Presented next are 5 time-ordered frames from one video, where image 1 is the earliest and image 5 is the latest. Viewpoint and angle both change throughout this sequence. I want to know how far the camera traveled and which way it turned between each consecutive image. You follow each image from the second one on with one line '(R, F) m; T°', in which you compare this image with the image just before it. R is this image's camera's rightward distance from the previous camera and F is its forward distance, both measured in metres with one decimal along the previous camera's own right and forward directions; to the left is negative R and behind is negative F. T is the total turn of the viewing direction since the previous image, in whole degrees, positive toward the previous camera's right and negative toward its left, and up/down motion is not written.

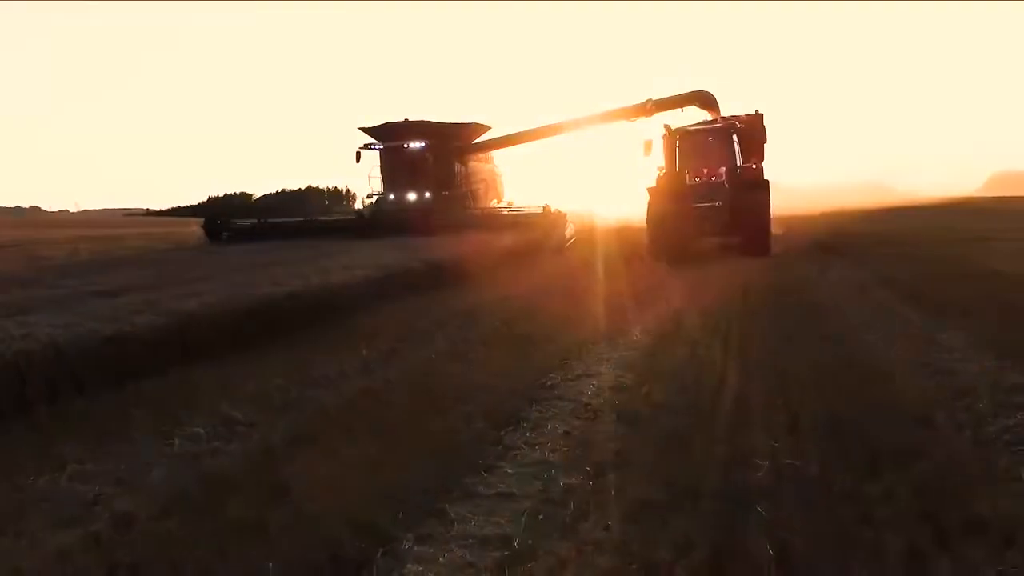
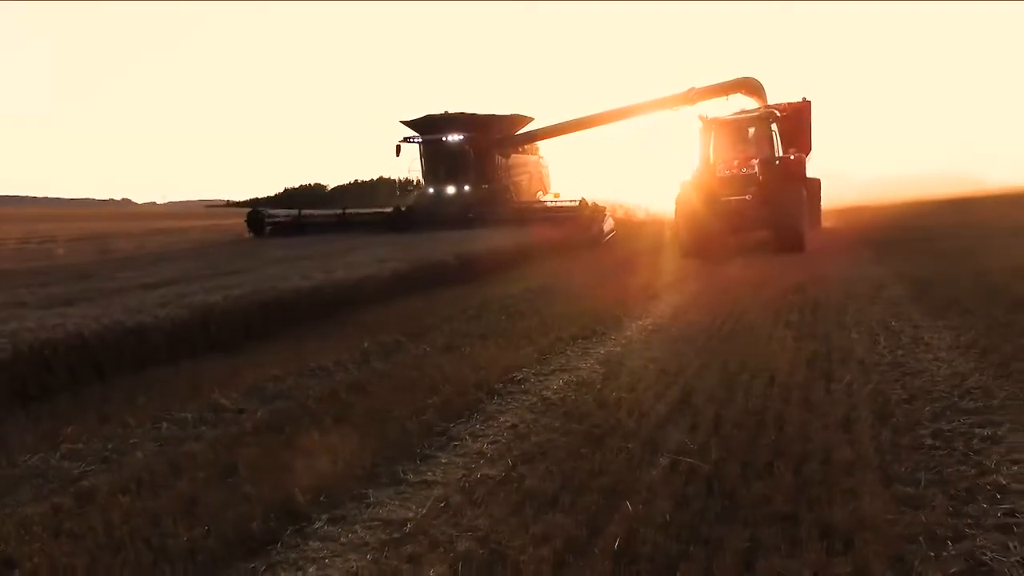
(+0.8, -0.2) m; -6°
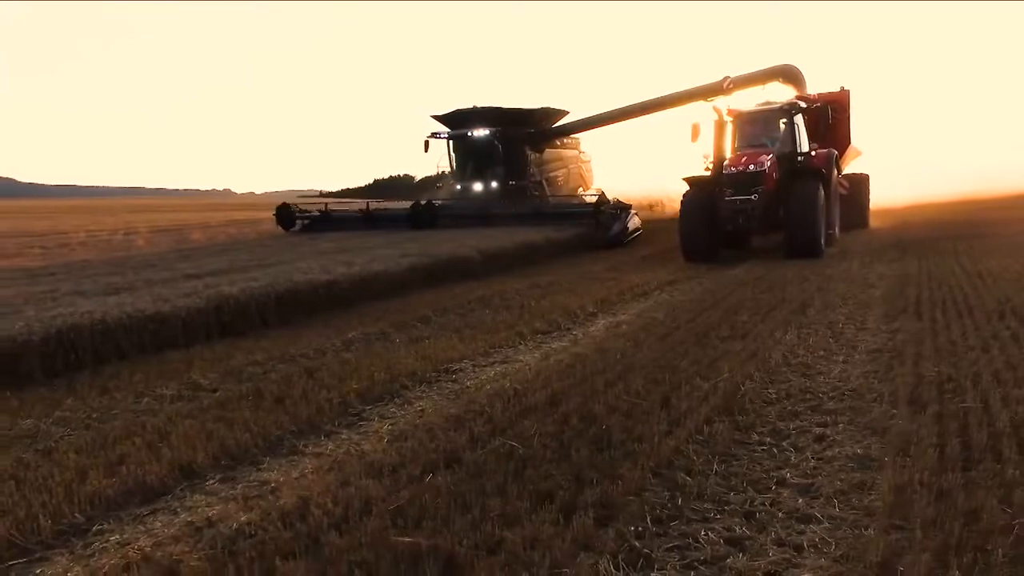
(+1.3, -0.5) m; -7°
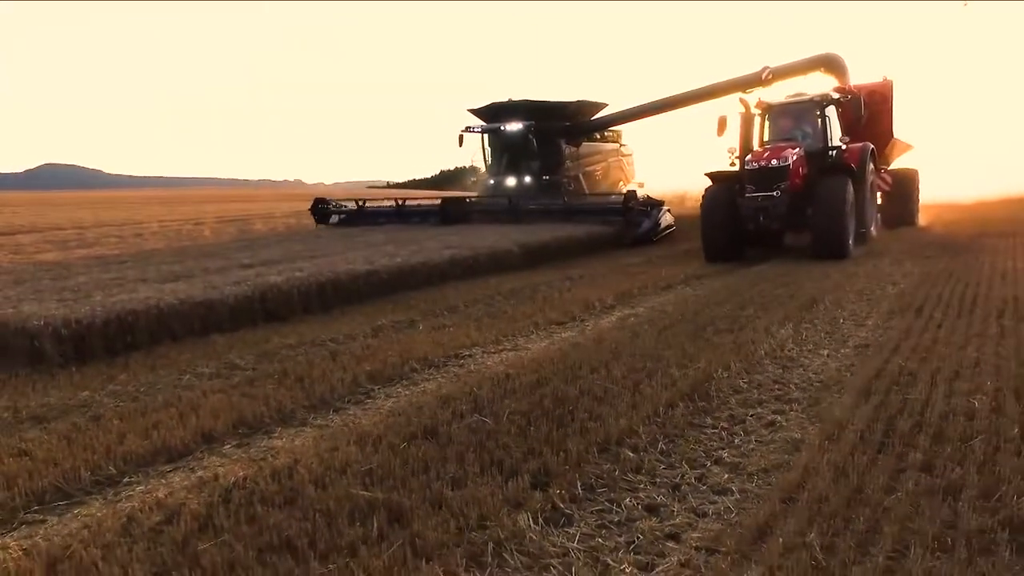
(+0.6, -0.5) m; -5°
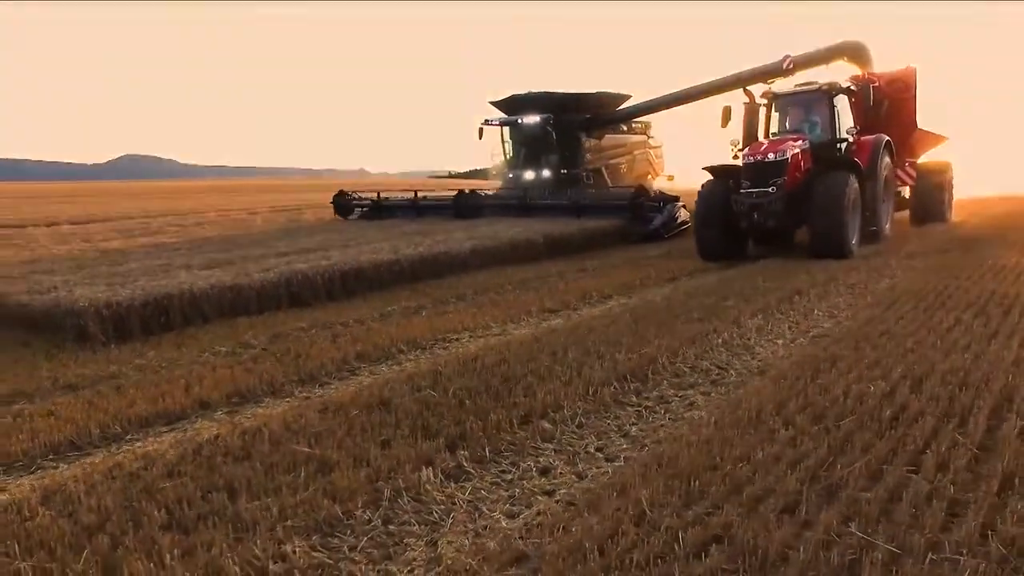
(+0.8, -0.6) m; -5°
